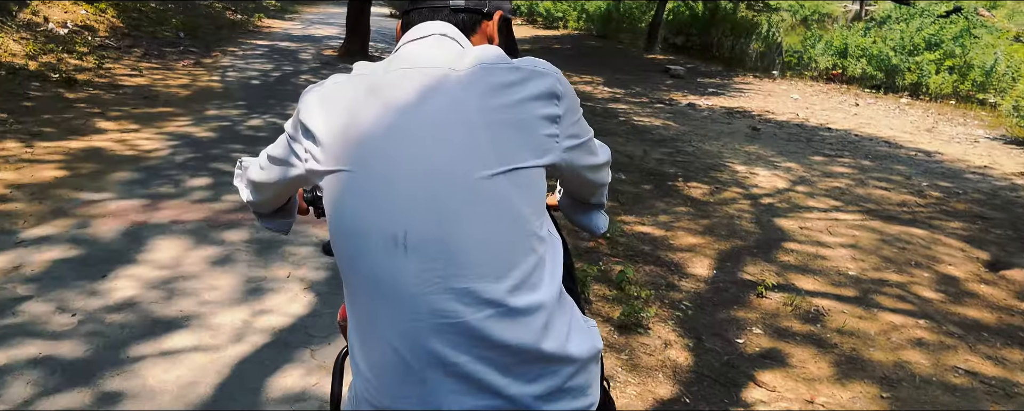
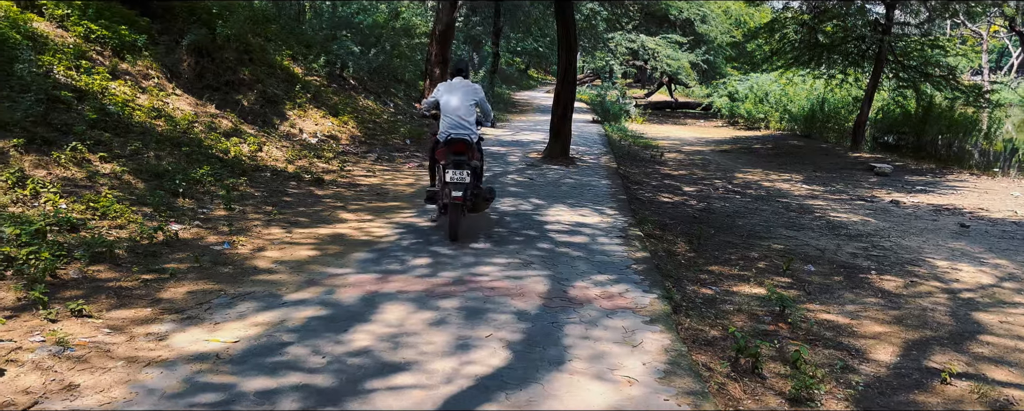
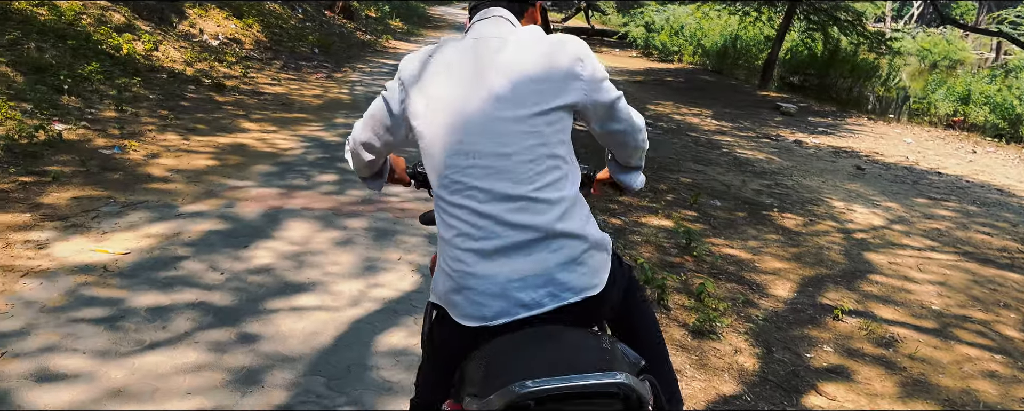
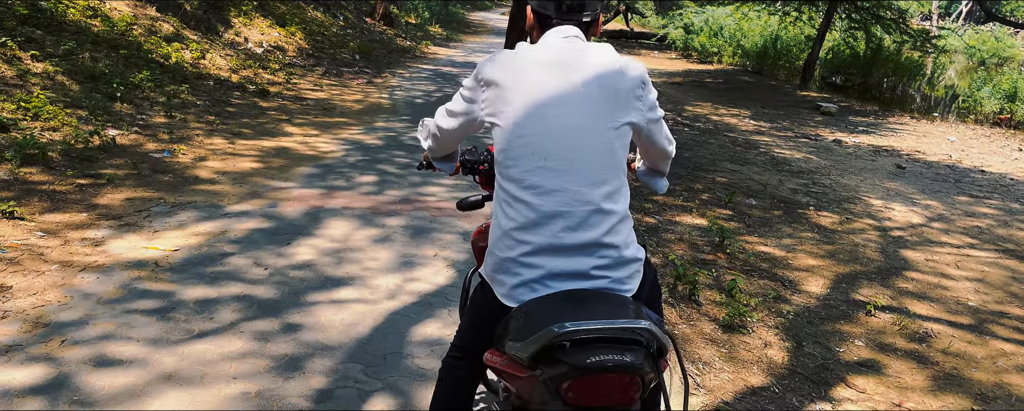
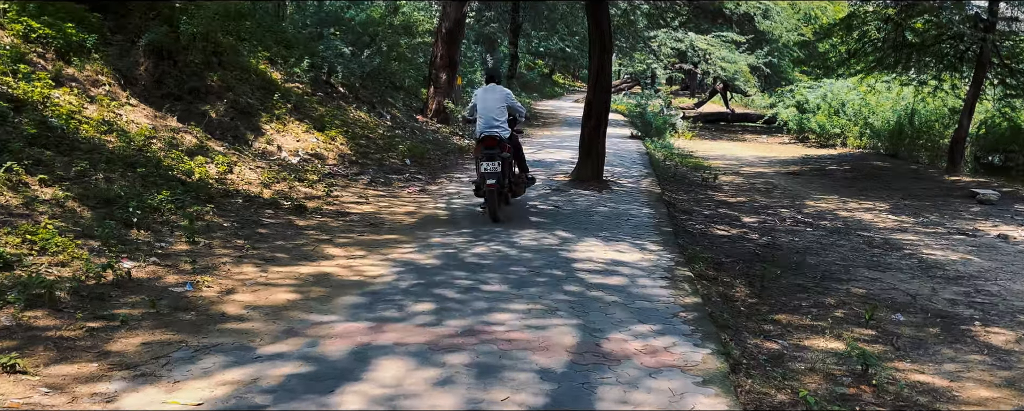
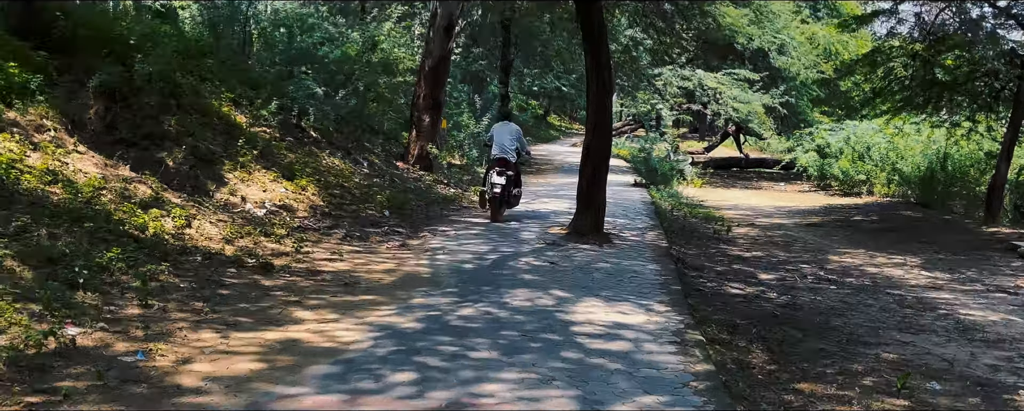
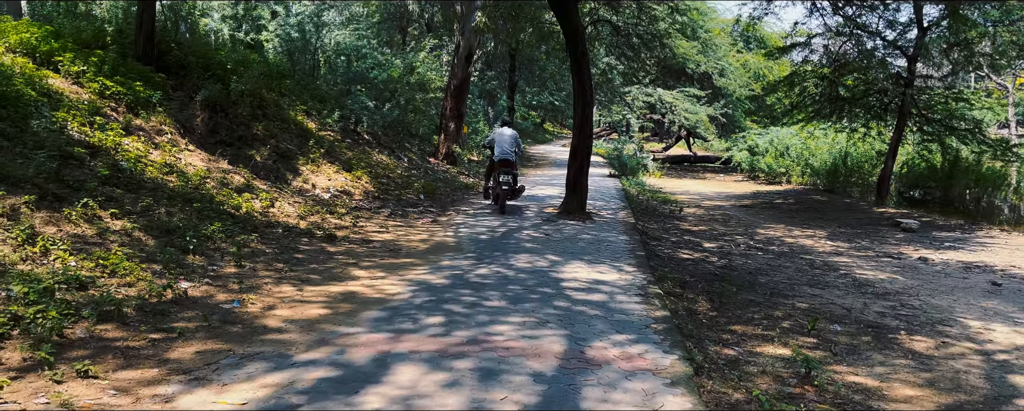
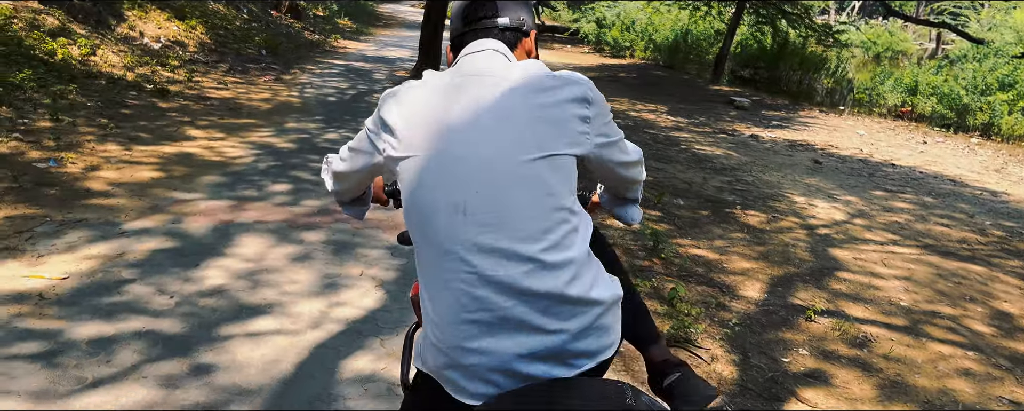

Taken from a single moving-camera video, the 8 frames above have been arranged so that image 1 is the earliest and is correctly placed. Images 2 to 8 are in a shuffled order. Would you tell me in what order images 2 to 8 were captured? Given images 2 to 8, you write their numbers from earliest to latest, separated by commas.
8, 3, 4, 2, 5, 7, 6
